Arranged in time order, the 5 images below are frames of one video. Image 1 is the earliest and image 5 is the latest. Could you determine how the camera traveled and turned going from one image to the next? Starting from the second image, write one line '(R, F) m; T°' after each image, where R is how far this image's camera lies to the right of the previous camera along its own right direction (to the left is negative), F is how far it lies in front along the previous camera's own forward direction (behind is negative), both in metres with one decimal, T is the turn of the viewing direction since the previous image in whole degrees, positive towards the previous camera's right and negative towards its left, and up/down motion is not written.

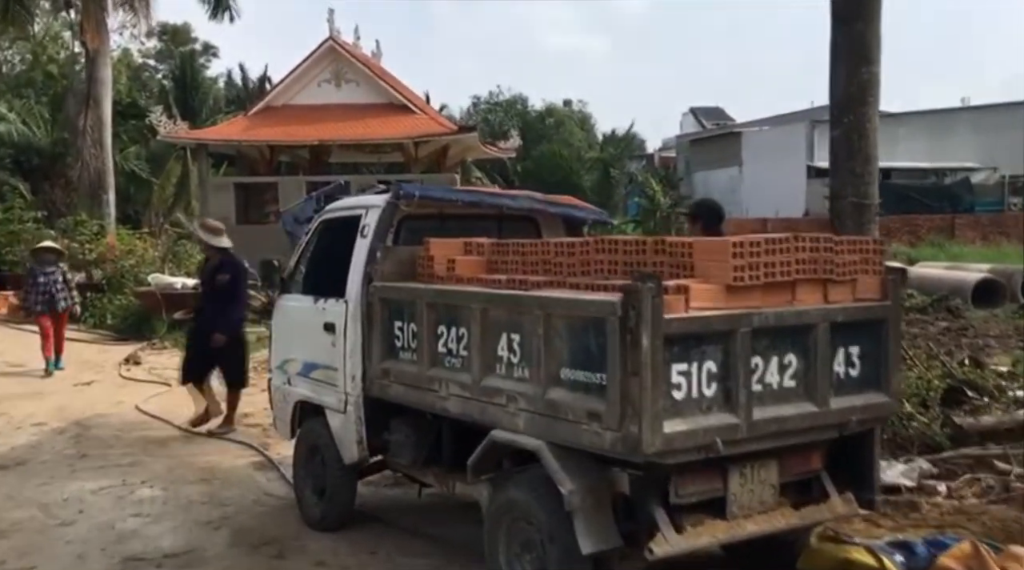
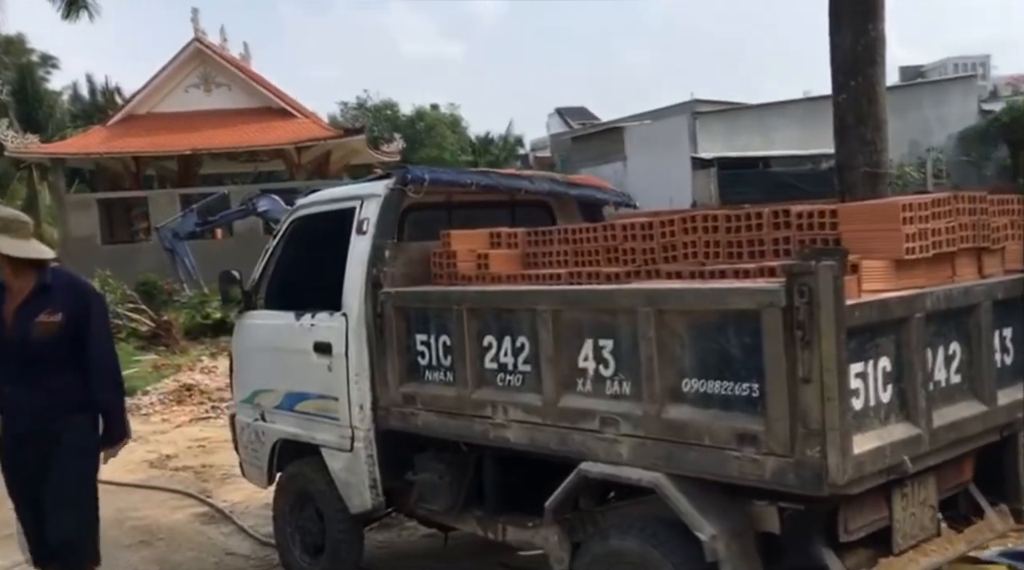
(-0.8, +1.0) m; +8°
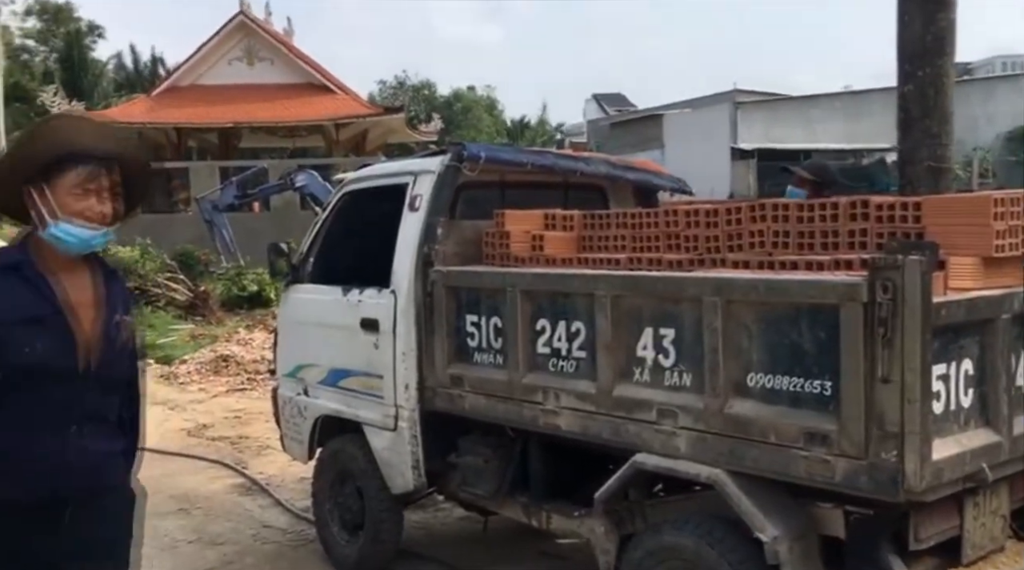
(-0.1, +0.1) m; -2°
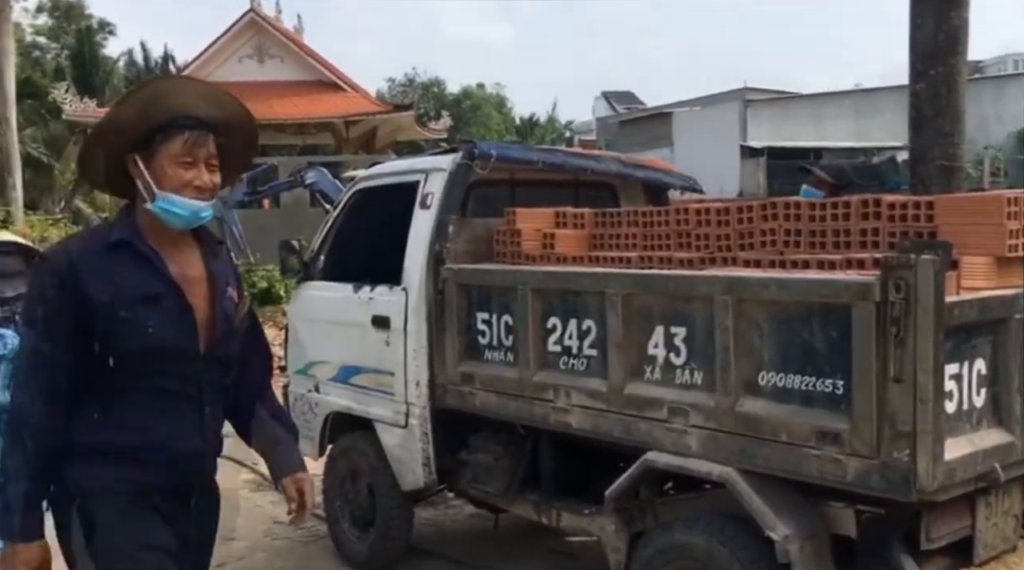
(0.0, 0.0) m; 0°
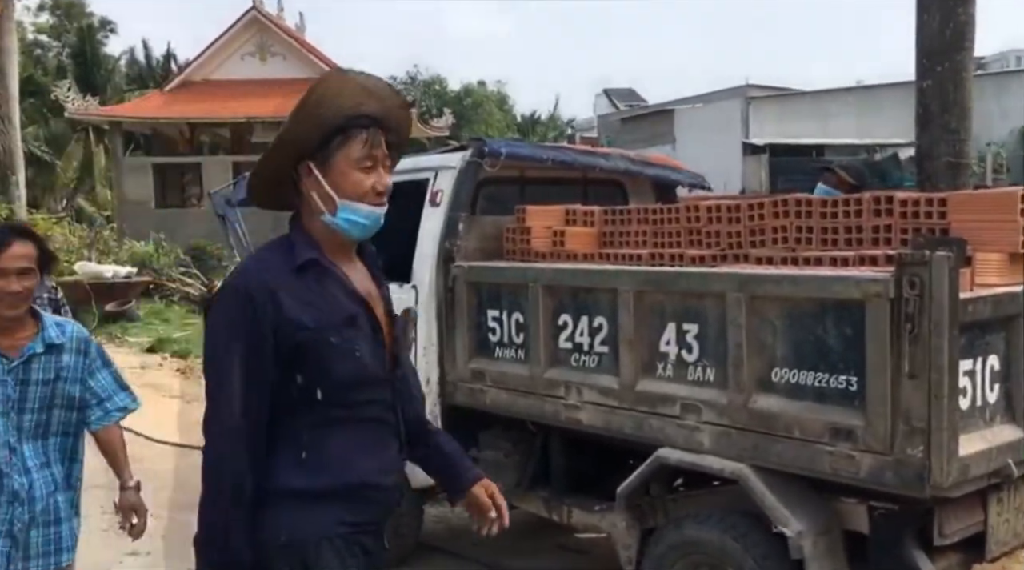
(0.0, 0.0) m; 0°
